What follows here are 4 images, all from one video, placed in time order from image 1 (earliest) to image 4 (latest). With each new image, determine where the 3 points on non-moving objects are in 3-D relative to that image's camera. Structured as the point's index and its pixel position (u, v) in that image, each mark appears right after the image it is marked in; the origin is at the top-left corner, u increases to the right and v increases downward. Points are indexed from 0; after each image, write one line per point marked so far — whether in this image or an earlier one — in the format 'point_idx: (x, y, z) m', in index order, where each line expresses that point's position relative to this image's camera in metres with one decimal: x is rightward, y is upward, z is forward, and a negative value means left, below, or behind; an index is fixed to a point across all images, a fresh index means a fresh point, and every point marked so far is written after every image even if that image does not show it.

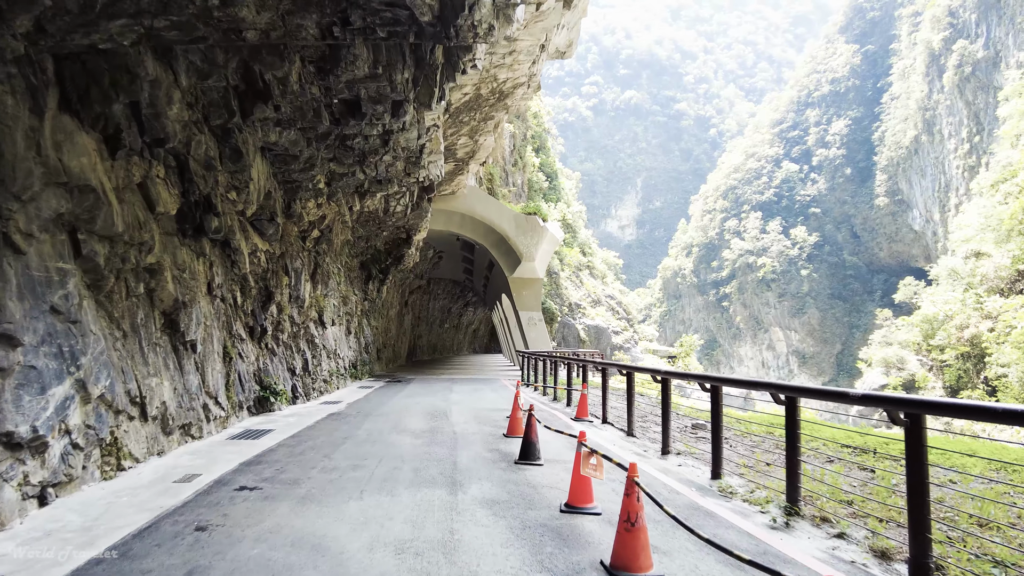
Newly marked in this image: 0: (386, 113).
0: (-2.0, +2.8, +9.6) m
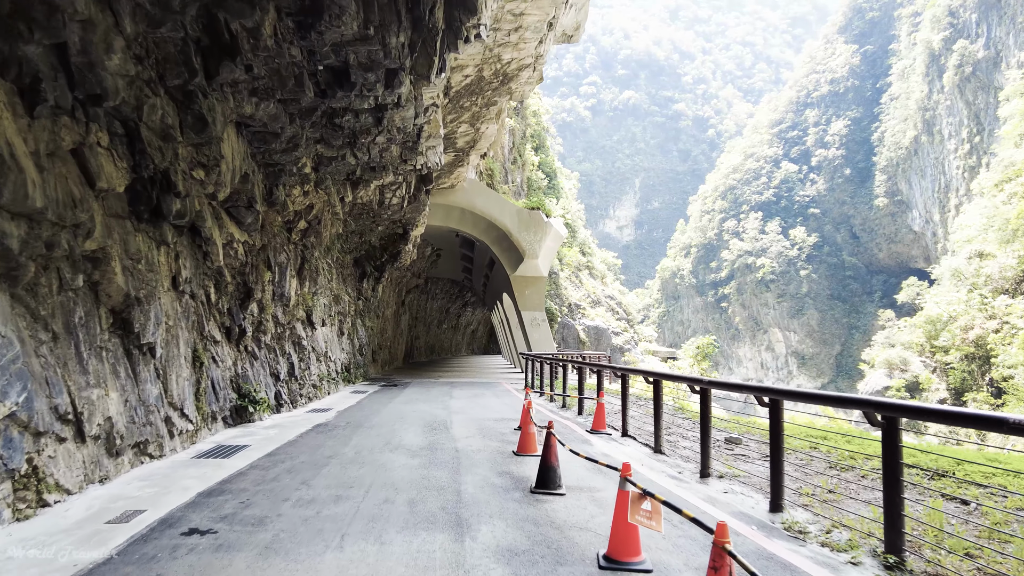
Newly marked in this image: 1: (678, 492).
0: (-1.8, +2.8, +8.4) m
1: (+1.7, -2.1, +6.2) m
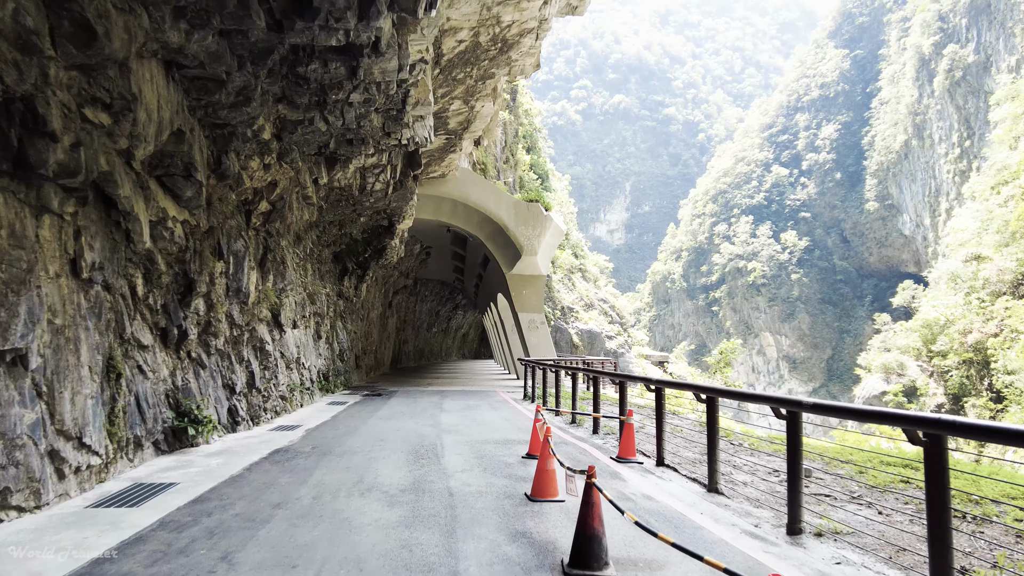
0: (-1.7, +2.9, +6.5) m
1: (+1.8, -1.9, +4.3) m
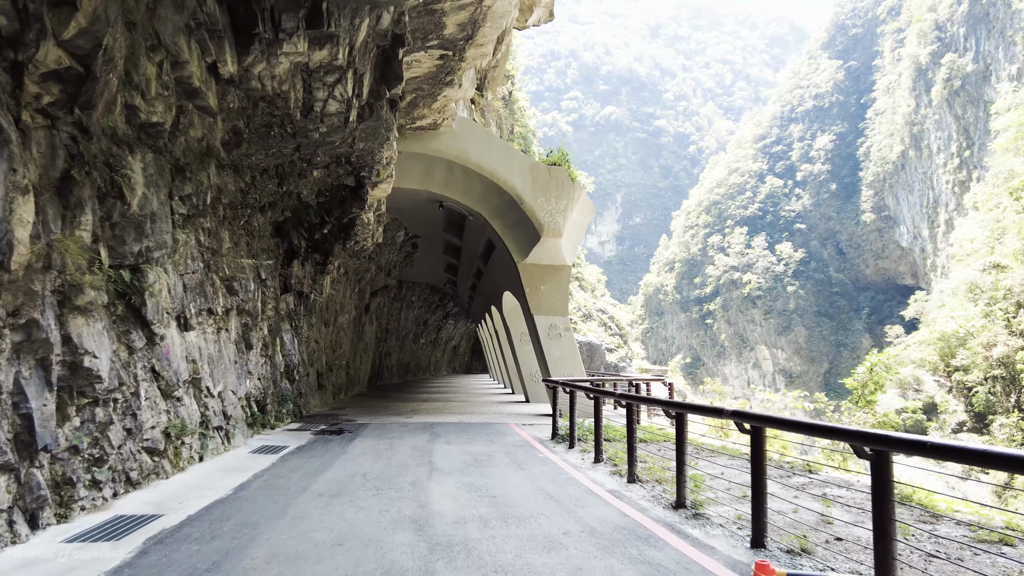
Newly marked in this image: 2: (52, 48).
0: (-1.1, +3.4, +1.2) m
1: (+2.5, -1.4, -1.0) m
2: (-3.5, +1.8, +4.7) m
